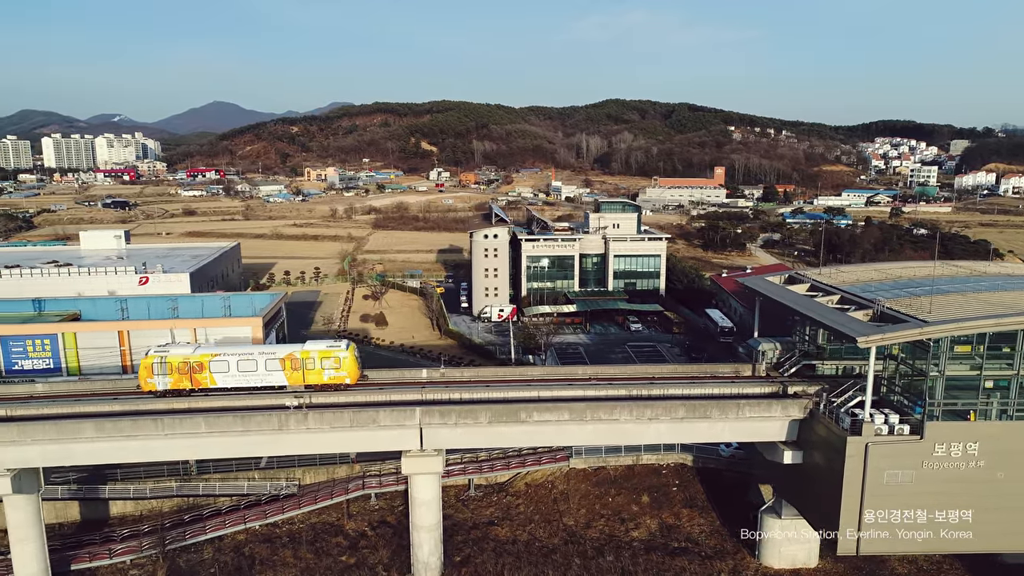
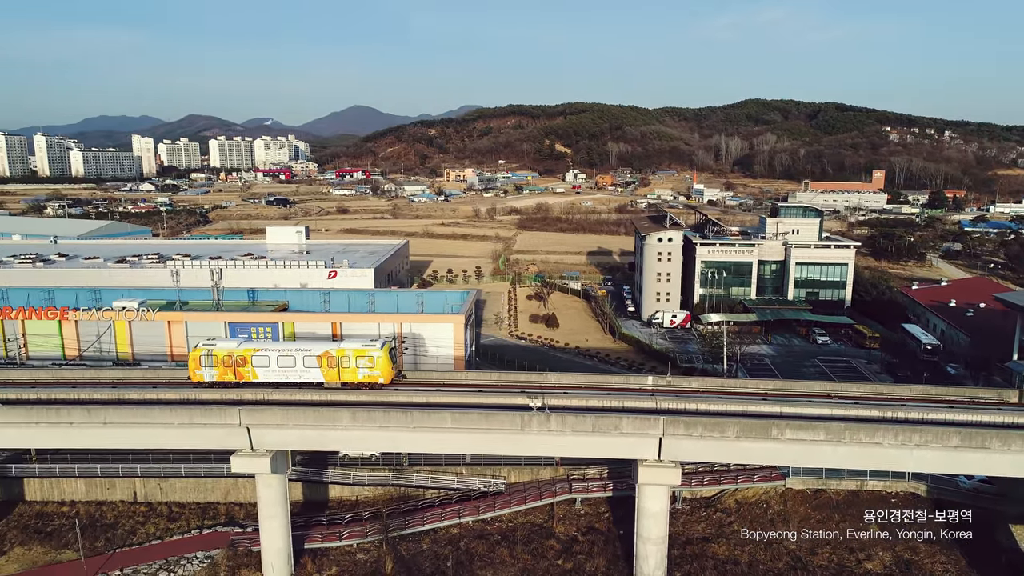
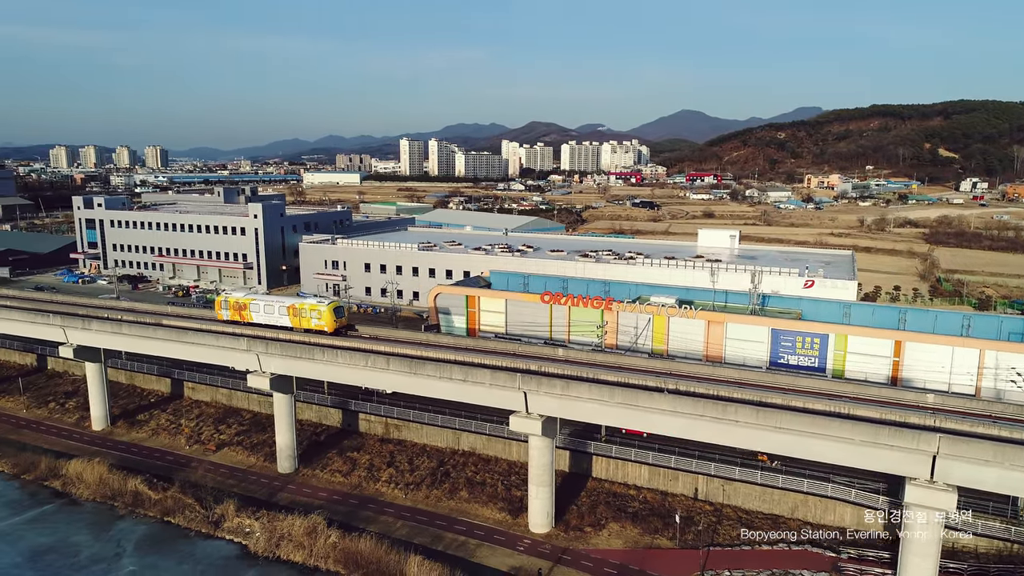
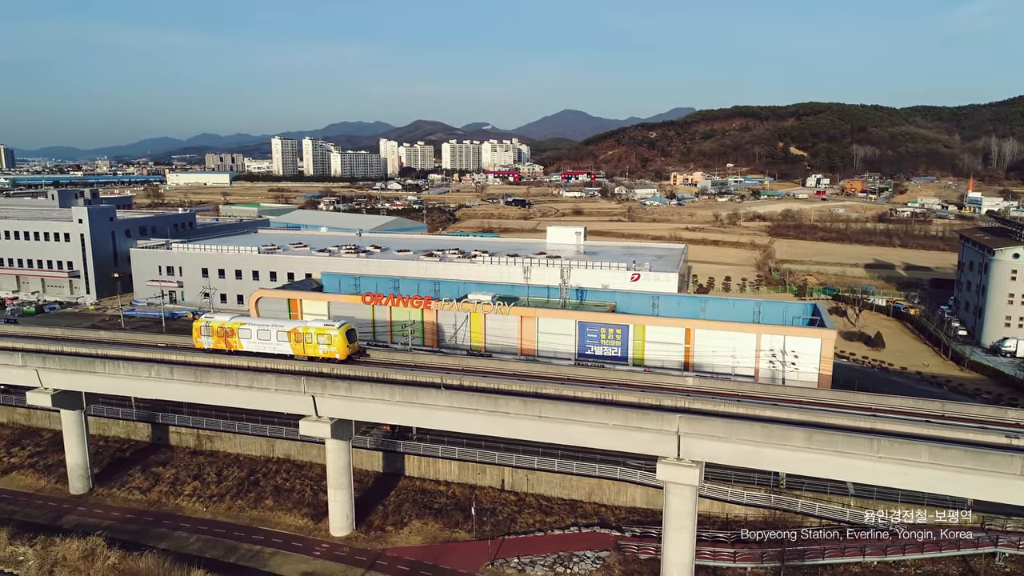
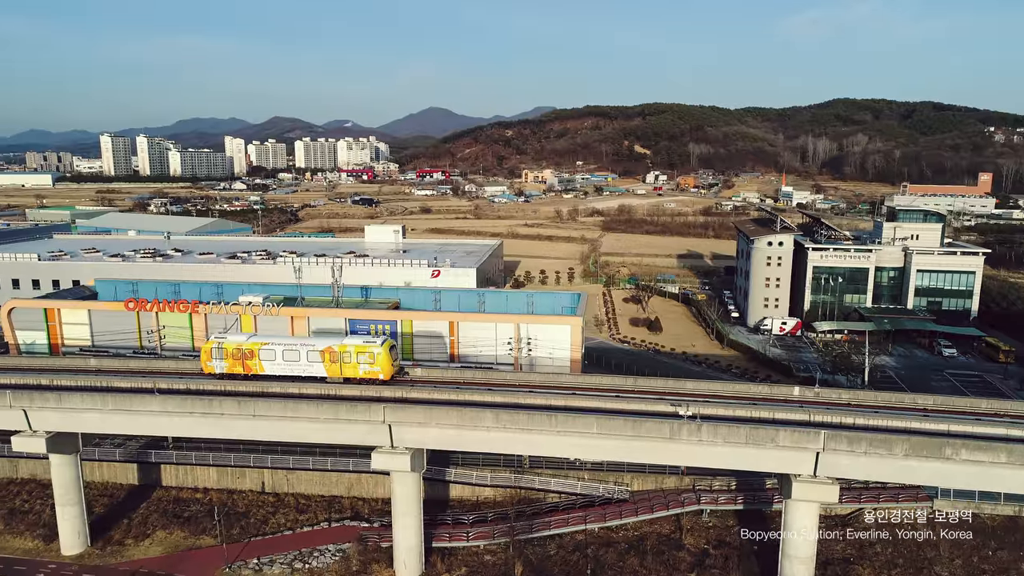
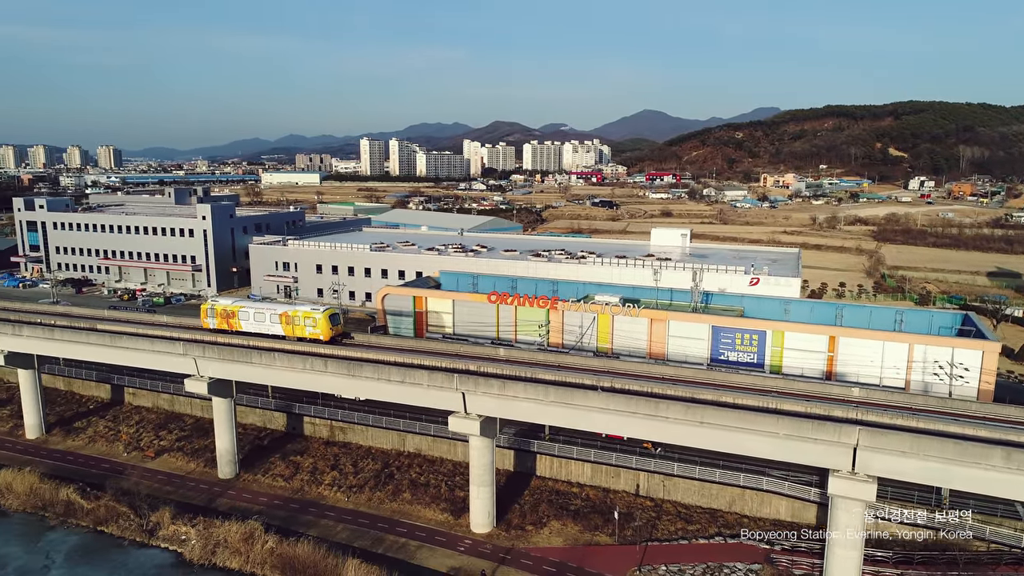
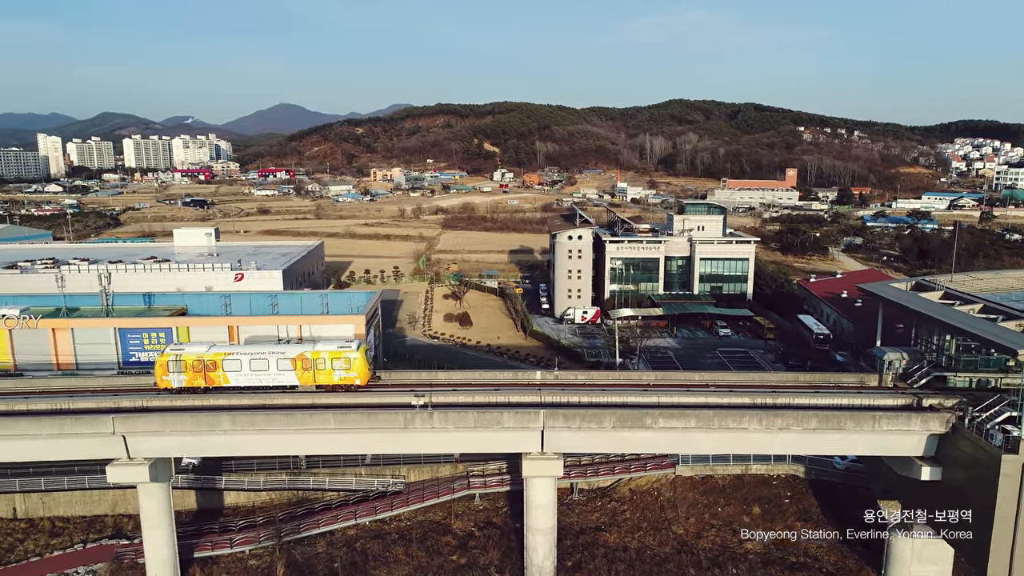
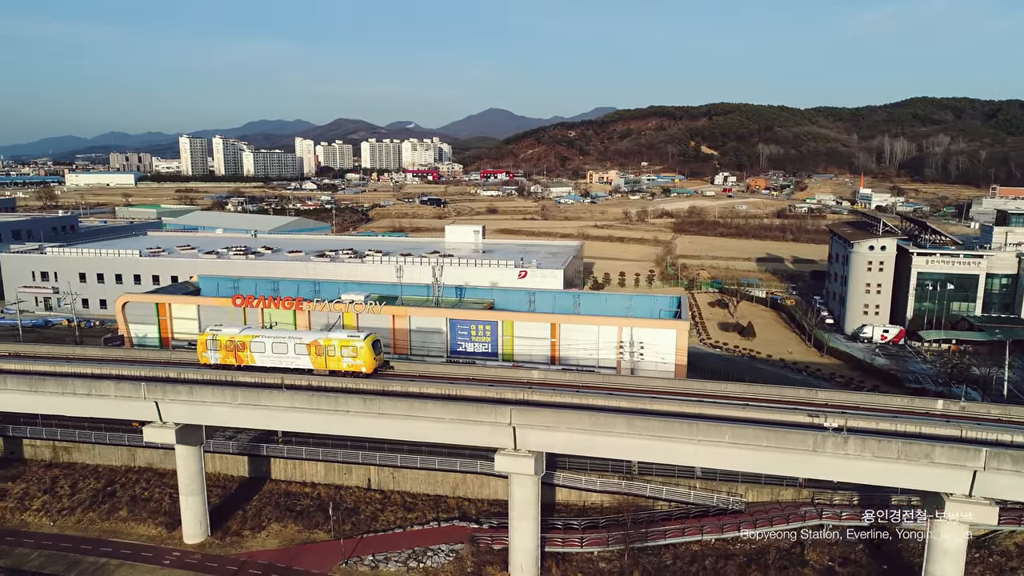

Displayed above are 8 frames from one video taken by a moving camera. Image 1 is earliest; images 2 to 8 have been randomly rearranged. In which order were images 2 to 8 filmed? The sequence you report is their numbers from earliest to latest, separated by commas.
7, 2, 5, 8, 4, 6, 3
